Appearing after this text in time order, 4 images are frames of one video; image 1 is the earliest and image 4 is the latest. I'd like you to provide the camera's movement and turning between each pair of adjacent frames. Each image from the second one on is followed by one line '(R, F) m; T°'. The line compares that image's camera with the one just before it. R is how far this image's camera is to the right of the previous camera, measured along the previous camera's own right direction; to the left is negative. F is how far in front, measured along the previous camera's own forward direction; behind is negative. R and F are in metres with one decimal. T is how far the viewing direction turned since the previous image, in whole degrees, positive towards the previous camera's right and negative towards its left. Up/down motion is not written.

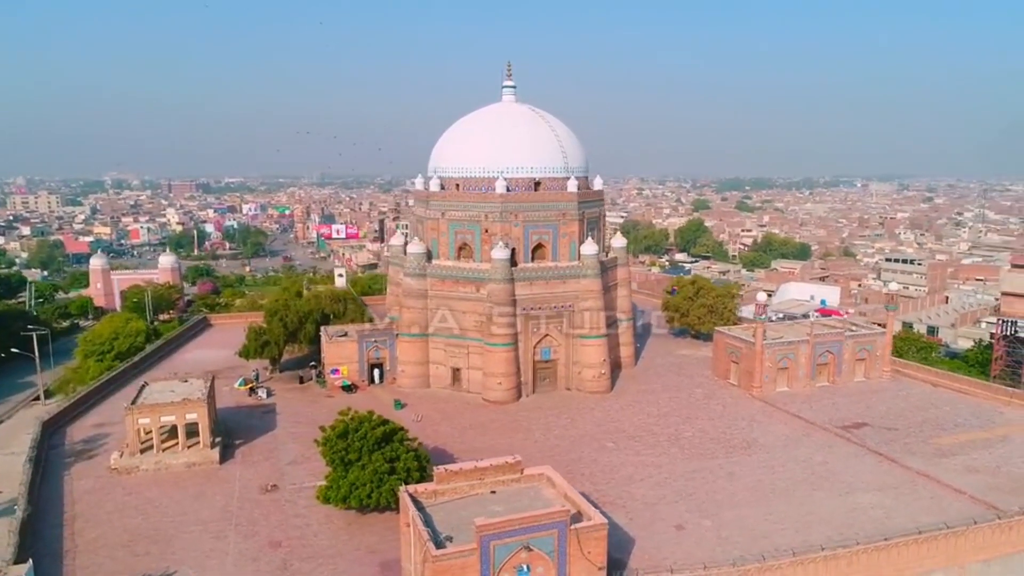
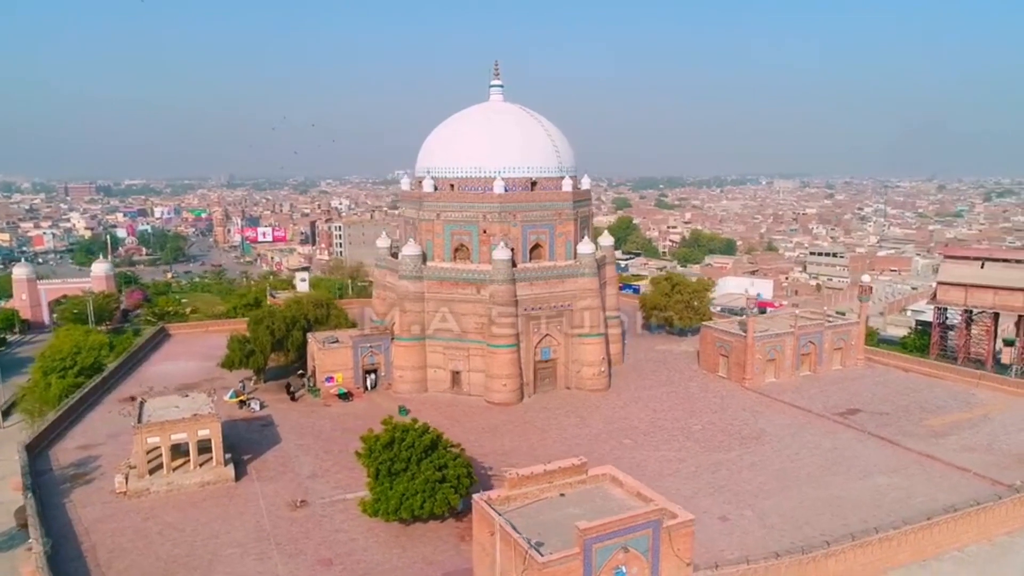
(-2.7, +0.3) m; +7°
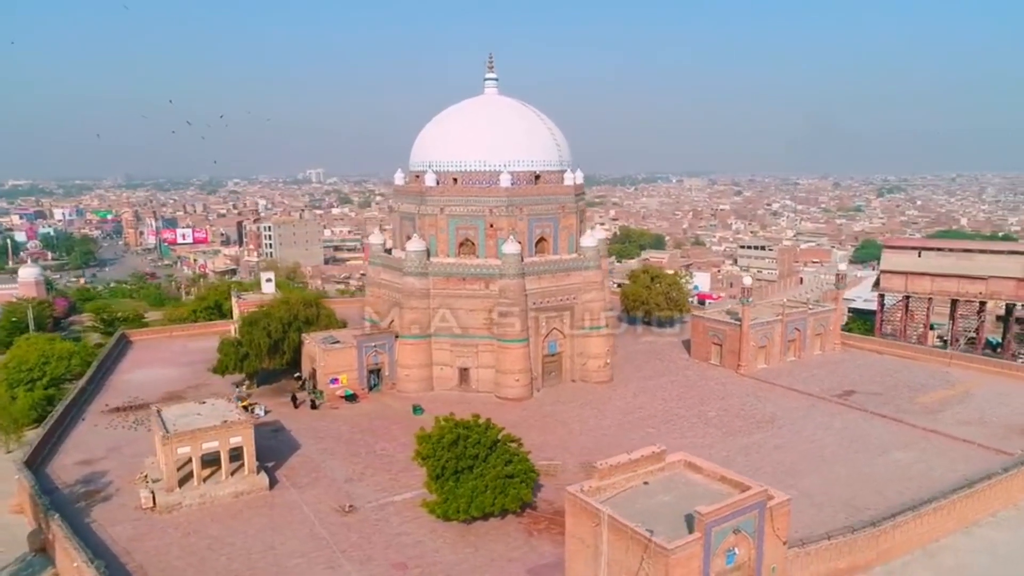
(-3.0, +0.3) m; +7°
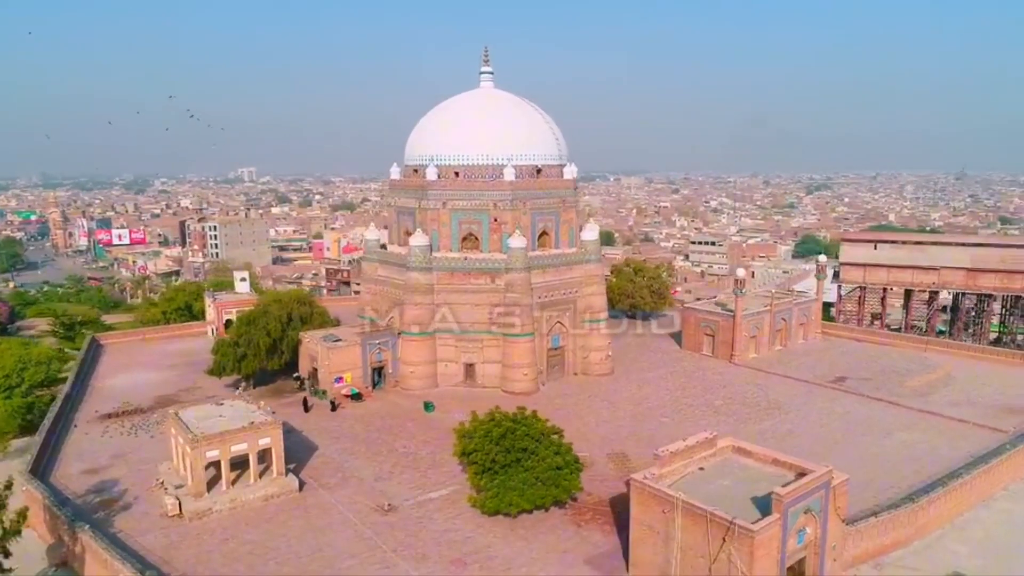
(-2.1, +0.2) m; +5°
